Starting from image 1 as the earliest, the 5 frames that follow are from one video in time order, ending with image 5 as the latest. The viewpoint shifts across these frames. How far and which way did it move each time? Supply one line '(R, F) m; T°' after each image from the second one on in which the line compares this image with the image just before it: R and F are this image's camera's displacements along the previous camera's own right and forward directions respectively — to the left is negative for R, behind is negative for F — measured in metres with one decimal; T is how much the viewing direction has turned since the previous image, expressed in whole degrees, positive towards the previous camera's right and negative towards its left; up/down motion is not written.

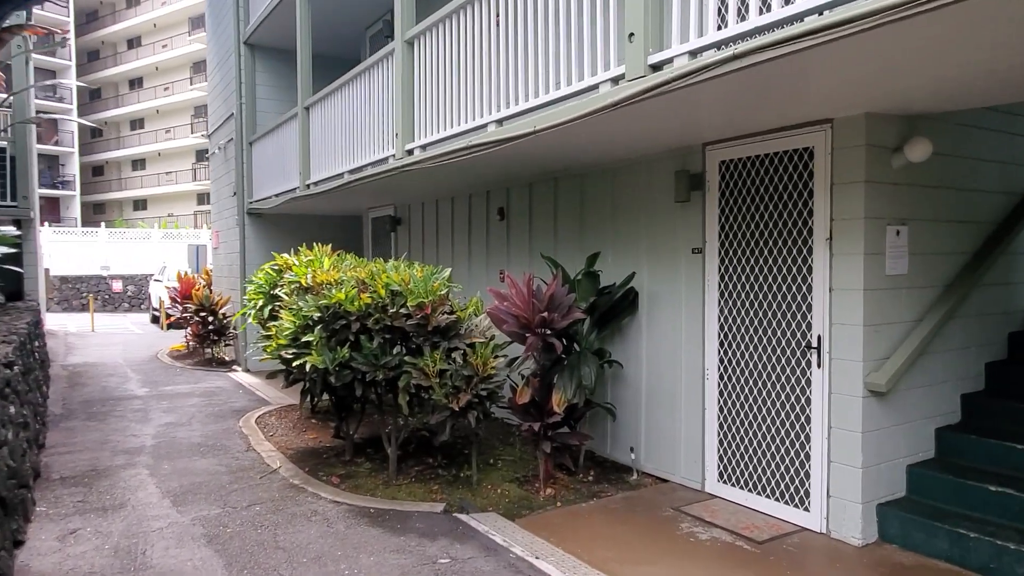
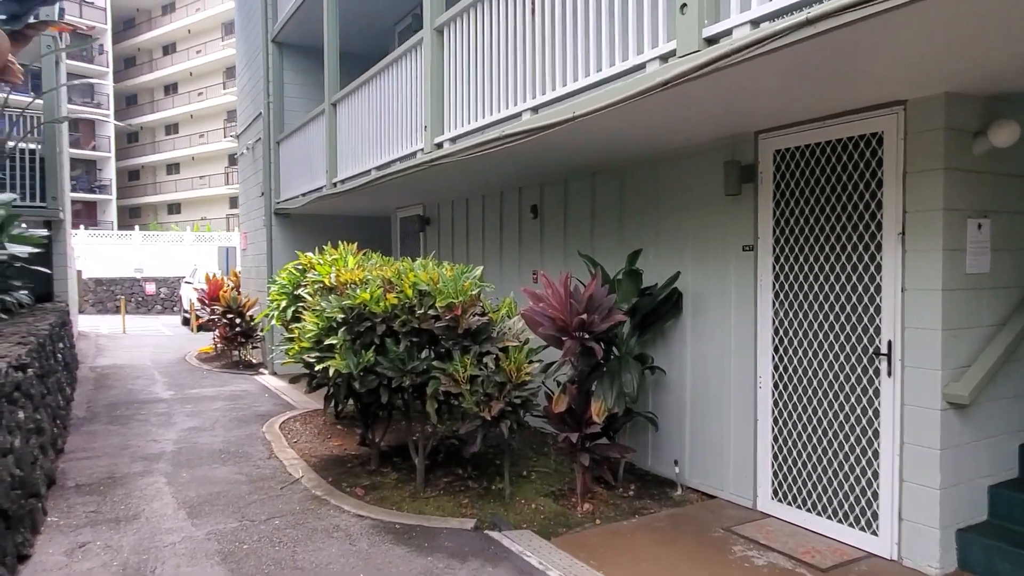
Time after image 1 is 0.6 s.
(0.0, +0.3) m; -2°
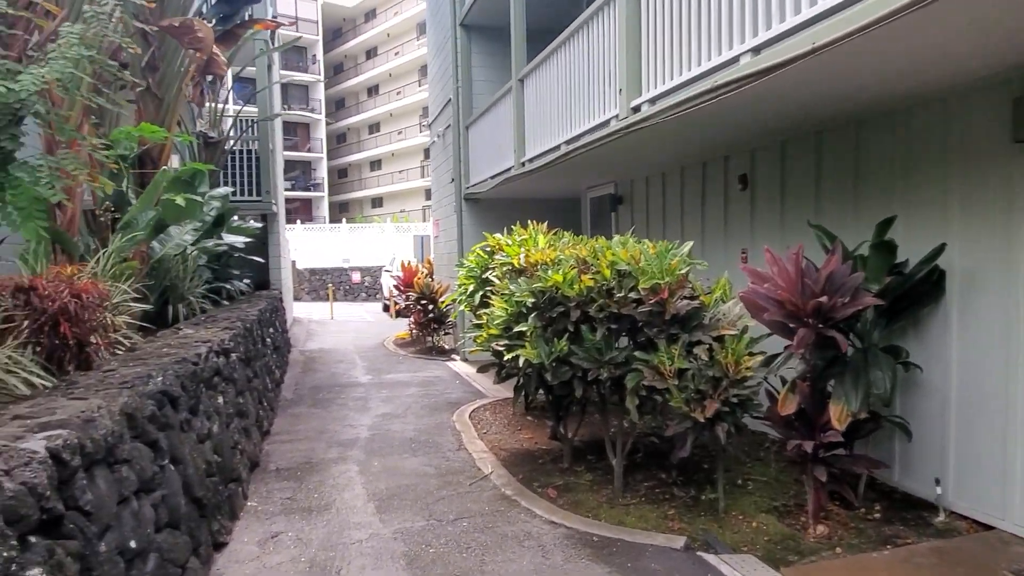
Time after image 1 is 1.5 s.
(-0.1, +0.6) m; -14°
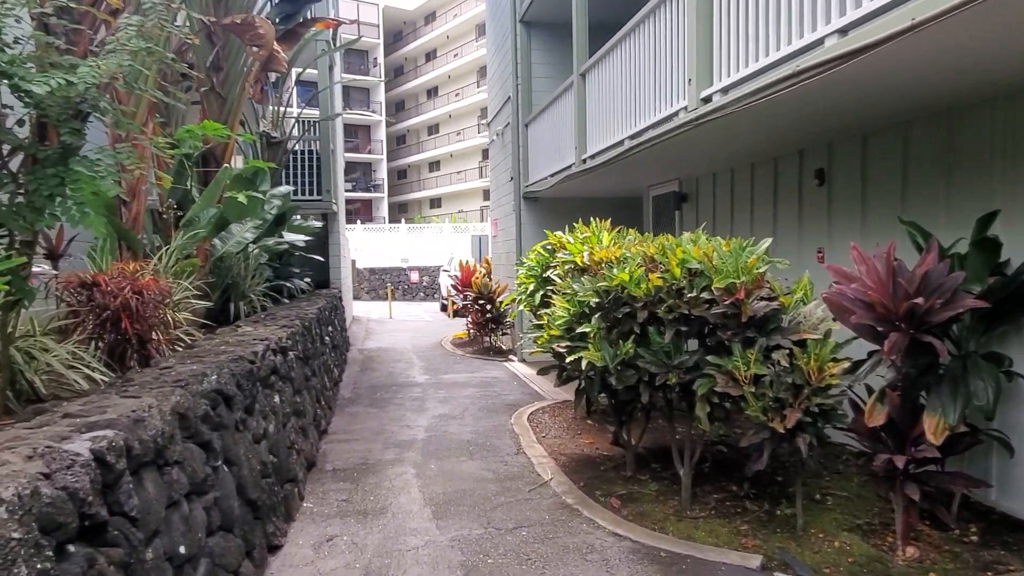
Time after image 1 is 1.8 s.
(0.0, +0.2) m; -4°
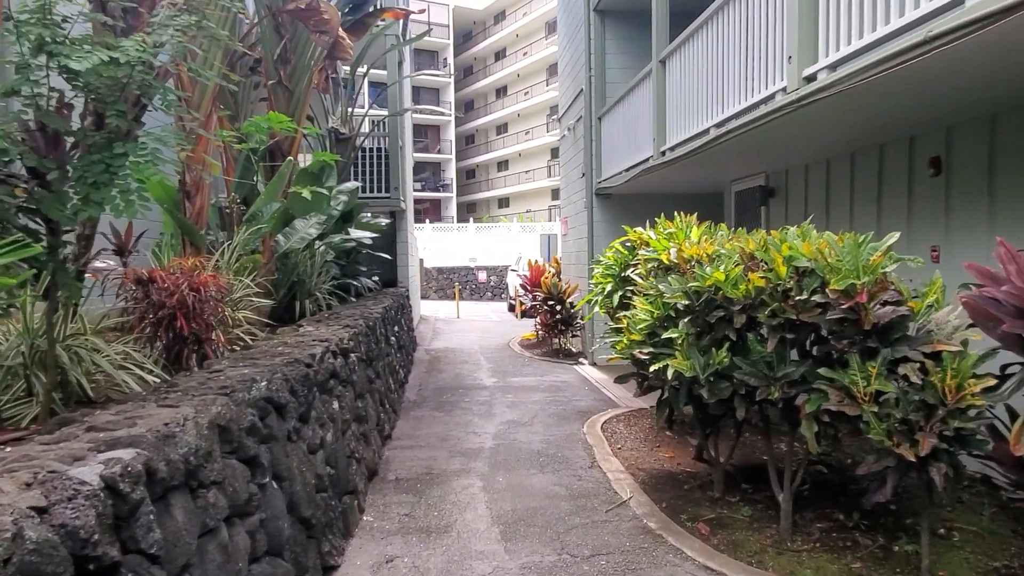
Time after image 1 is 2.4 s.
(-0.1, +0.4) m; -5°
